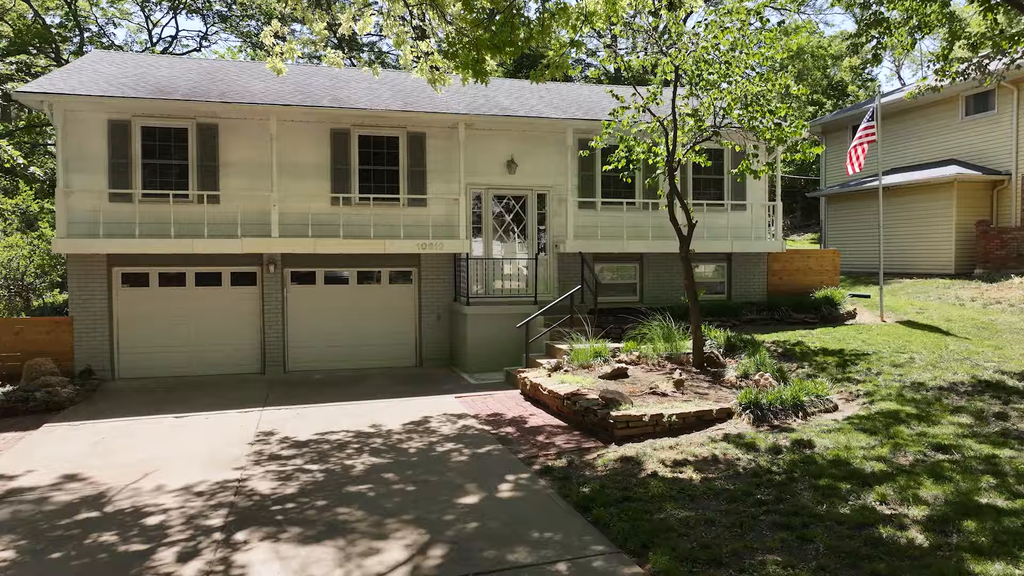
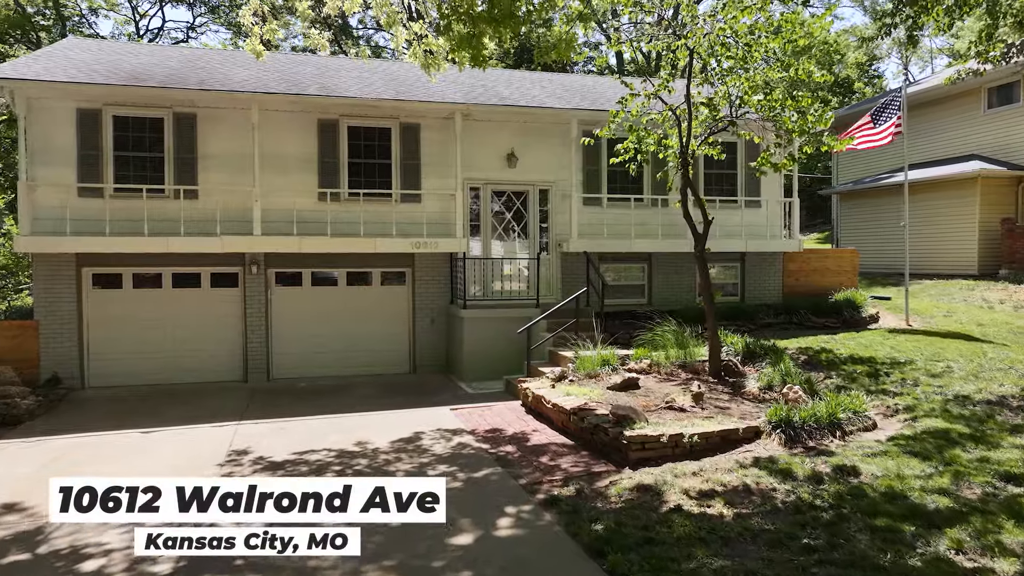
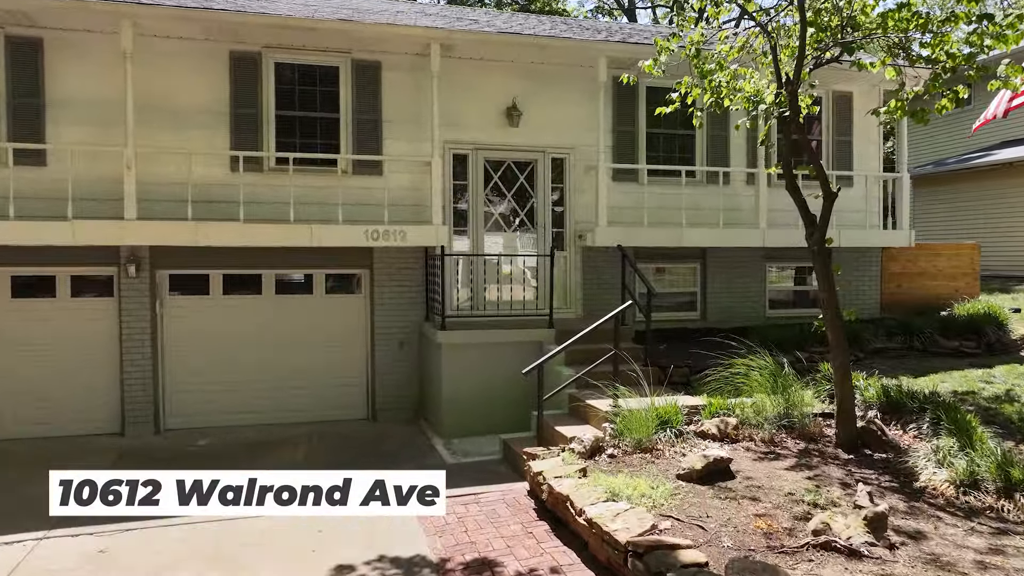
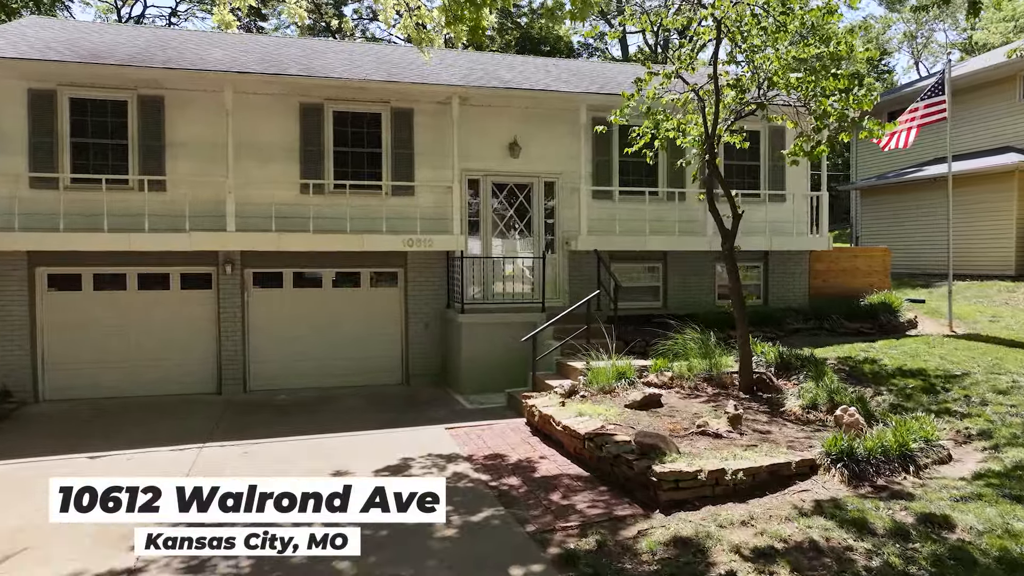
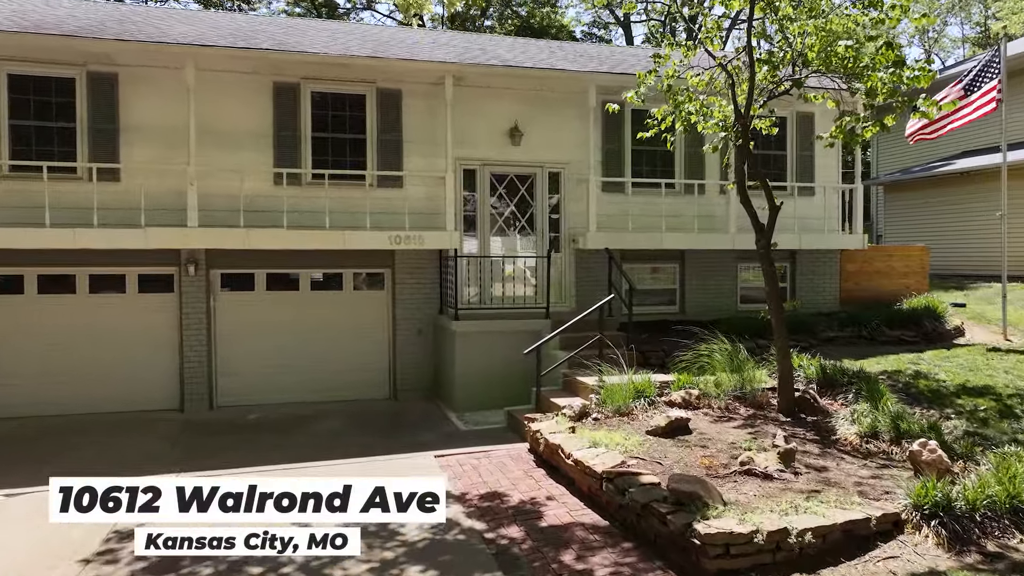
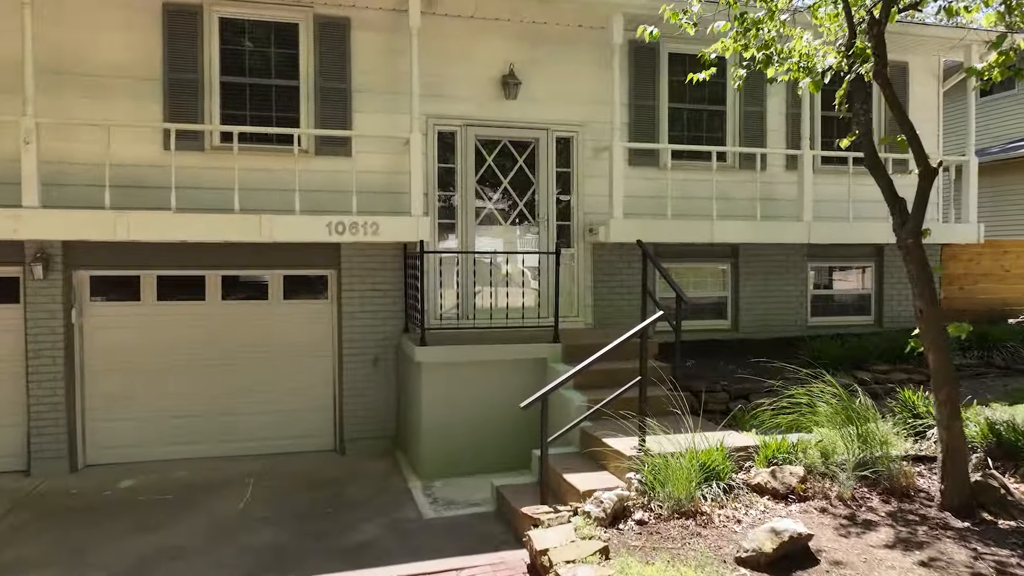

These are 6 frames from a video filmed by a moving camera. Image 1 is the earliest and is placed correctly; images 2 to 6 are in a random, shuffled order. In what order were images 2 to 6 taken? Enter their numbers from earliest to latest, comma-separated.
2, 4, 5, 3, 6
